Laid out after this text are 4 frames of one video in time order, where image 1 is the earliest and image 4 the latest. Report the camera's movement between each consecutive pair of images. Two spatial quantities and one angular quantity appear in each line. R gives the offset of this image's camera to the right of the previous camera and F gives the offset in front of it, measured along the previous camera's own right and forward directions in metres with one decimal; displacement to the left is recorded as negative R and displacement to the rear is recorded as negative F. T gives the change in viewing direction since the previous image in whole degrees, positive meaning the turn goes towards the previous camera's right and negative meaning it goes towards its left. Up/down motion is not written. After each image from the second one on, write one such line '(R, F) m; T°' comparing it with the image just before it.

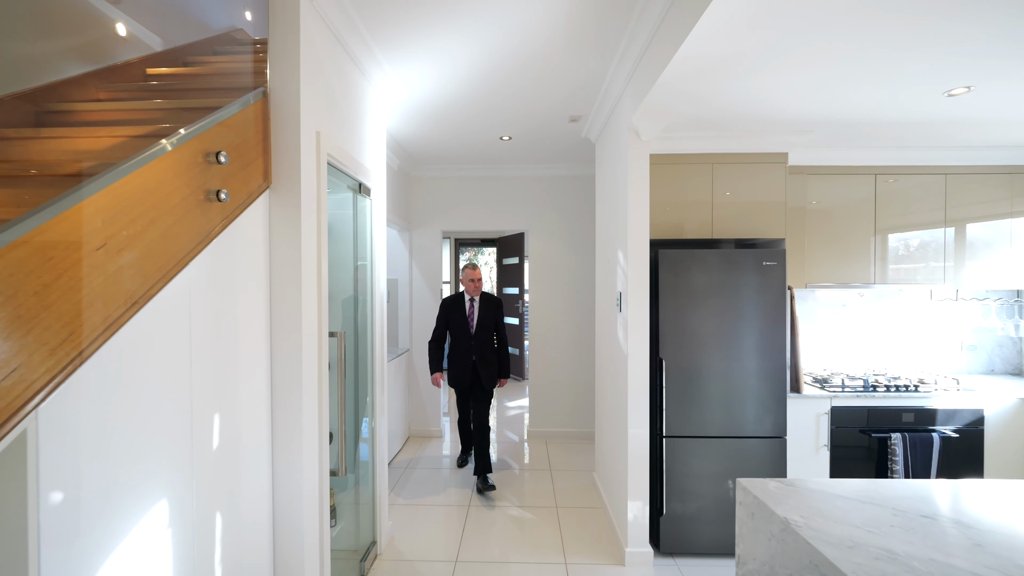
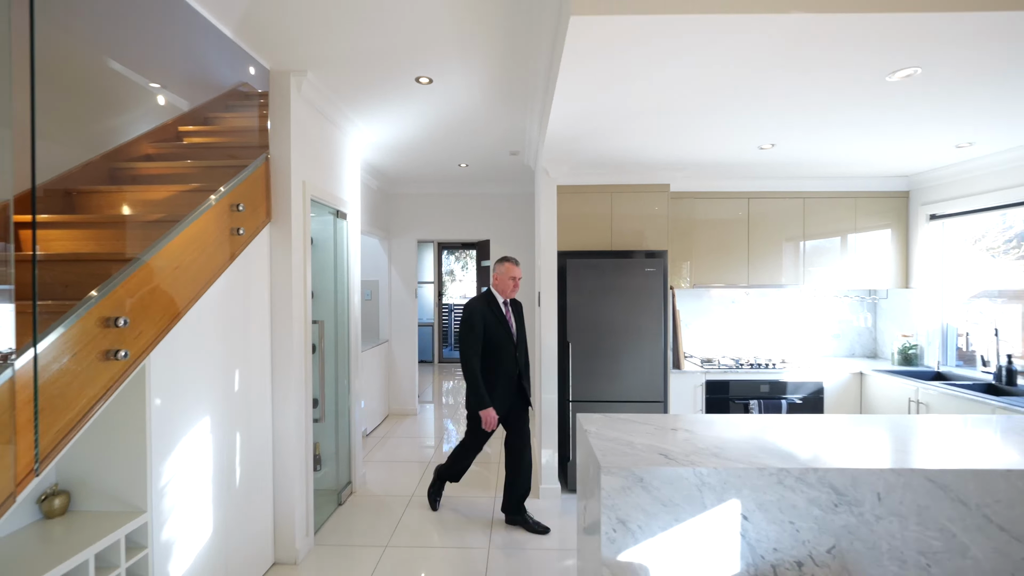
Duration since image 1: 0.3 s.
(+0.5, -0.8) m; 0°
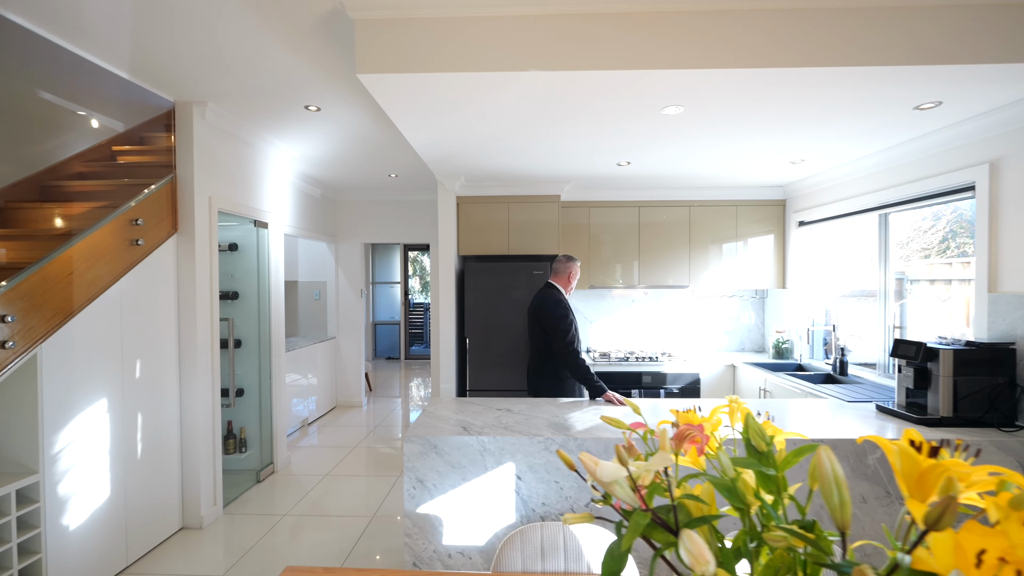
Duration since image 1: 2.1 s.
(+0.9, -0.4) m; 0°
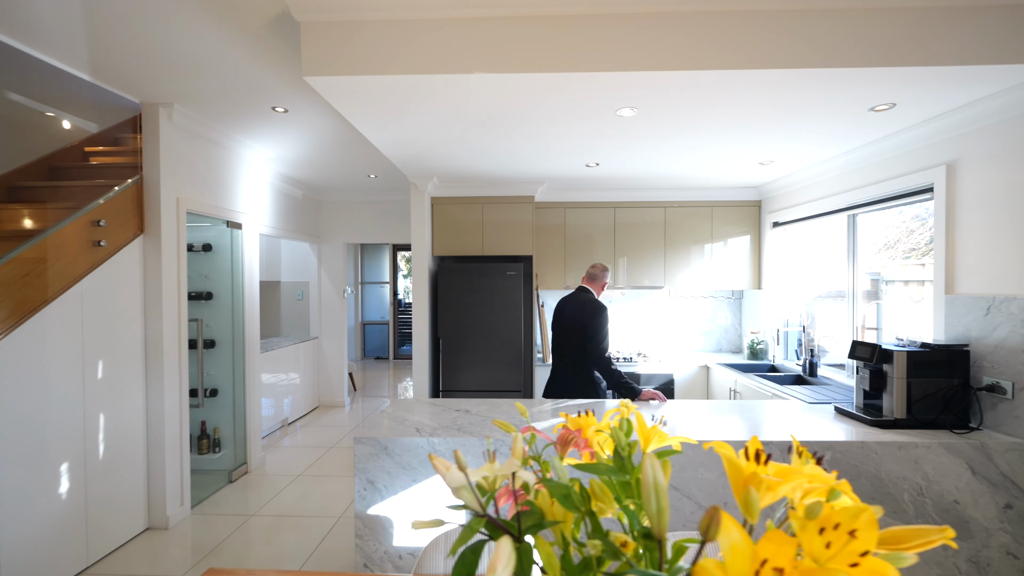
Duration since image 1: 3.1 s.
(+0.3, 0.0) m; 0°
